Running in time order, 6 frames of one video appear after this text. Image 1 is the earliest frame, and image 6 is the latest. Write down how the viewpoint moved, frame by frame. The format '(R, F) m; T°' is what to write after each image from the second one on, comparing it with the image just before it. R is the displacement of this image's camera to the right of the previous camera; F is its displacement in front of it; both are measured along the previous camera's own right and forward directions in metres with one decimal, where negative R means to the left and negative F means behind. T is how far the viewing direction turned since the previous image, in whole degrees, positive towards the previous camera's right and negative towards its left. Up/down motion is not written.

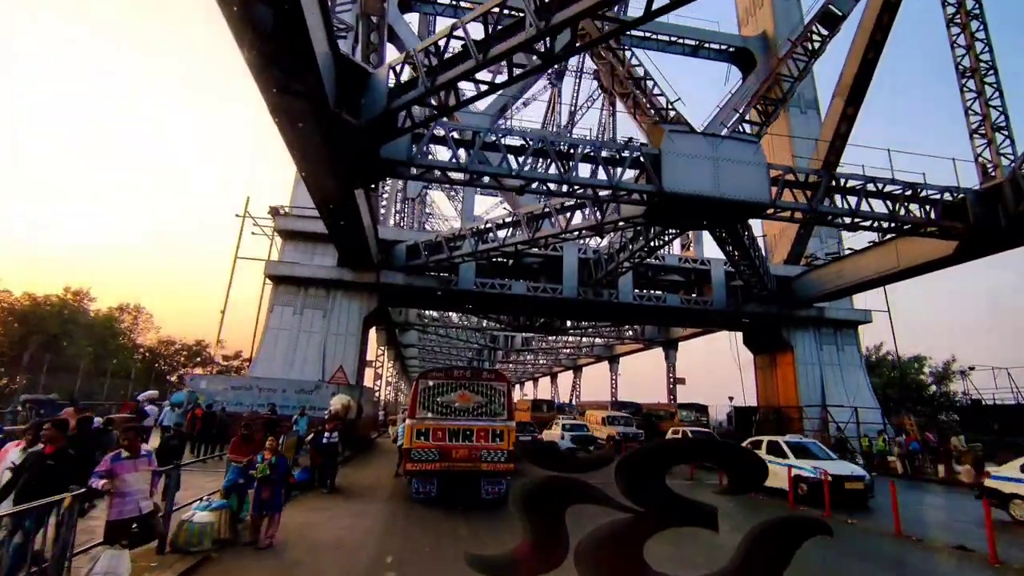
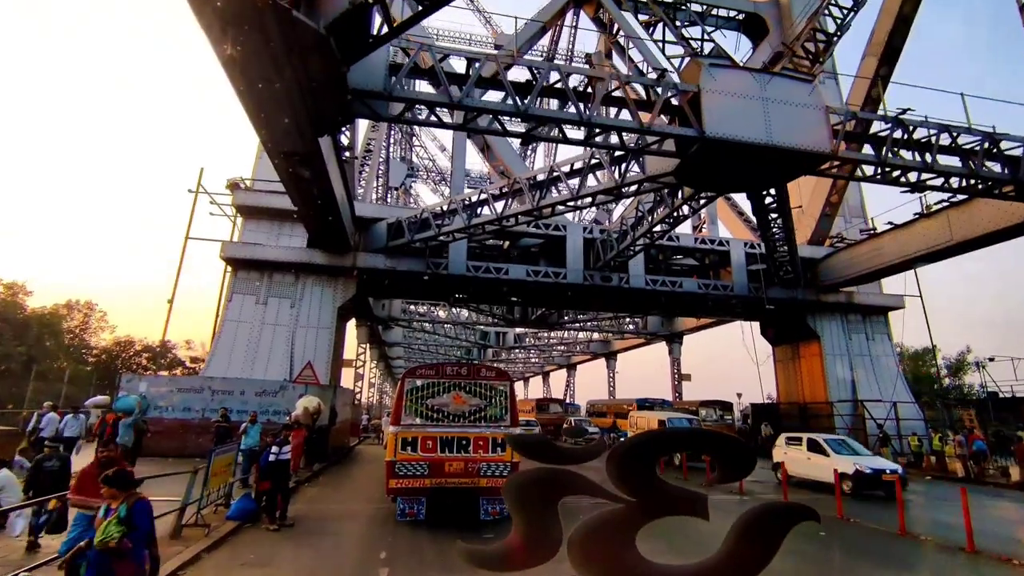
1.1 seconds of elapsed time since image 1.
(-0.4, +2.7) m; +2°
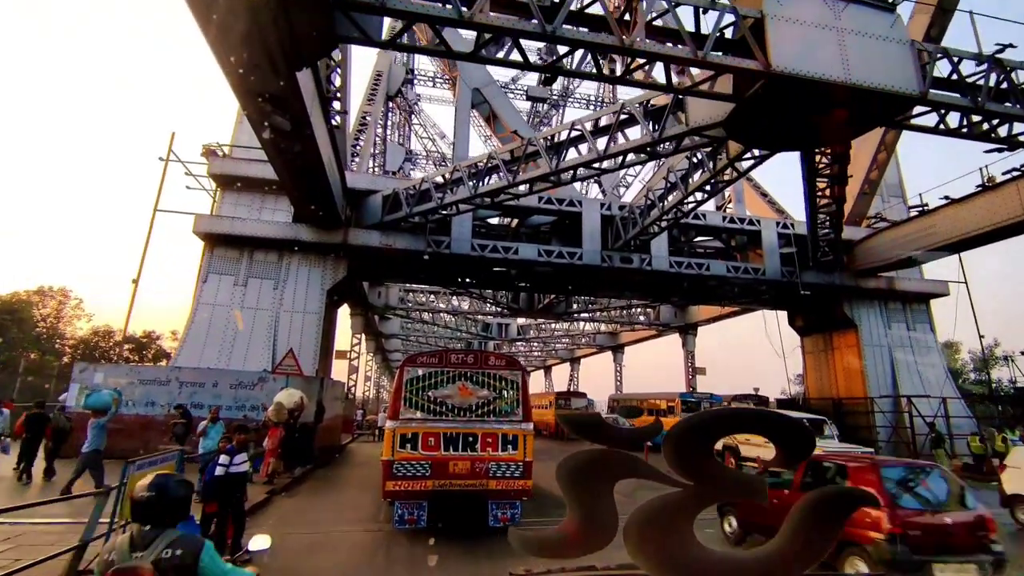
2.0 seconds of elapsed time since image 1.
(-0.4, +2.0) m; 0°
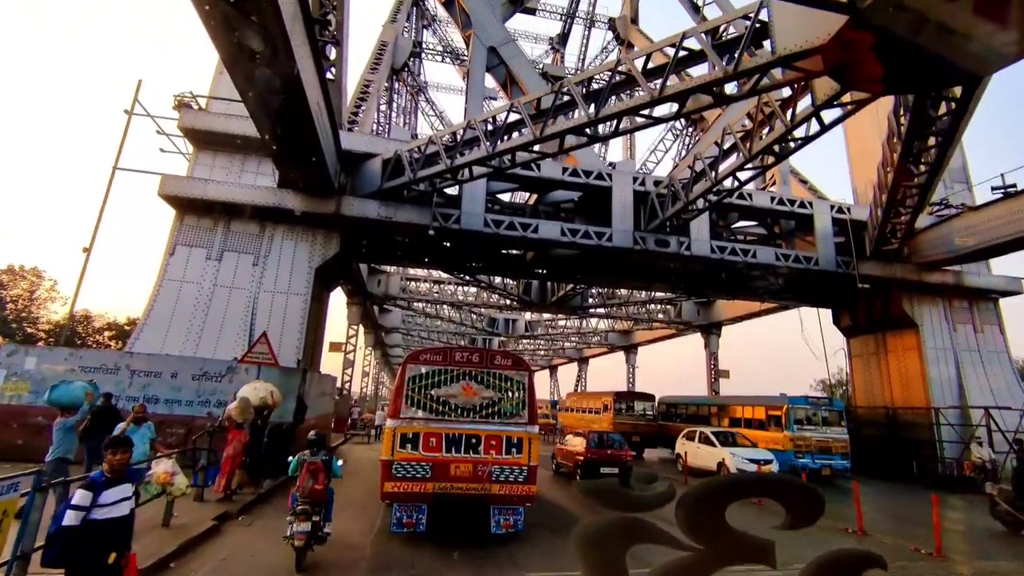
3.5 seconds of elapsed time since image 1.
(-0.4, +2.3) m; 0°
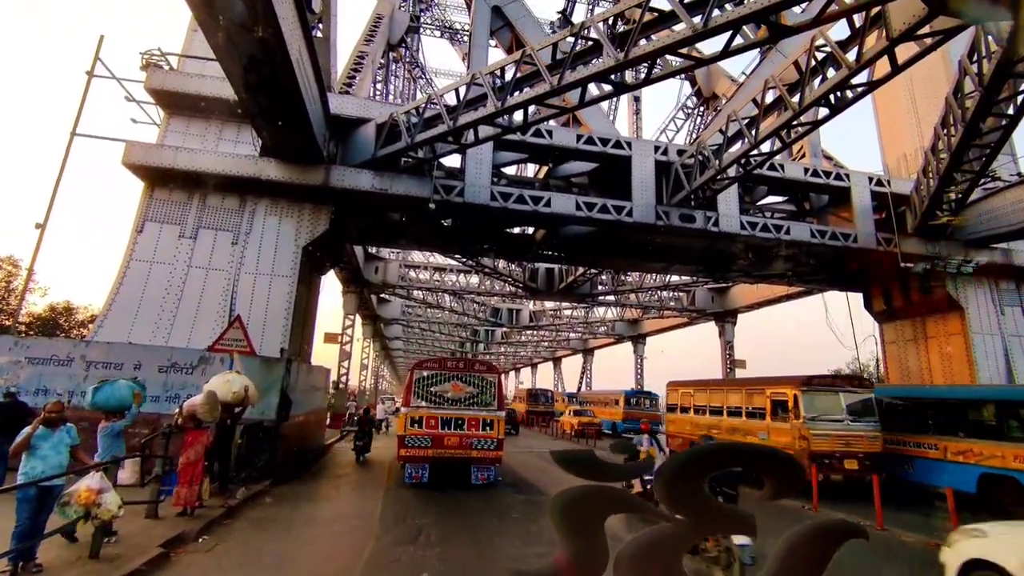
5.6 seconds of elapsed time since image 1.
(-0.3, +1.5) m; 0°
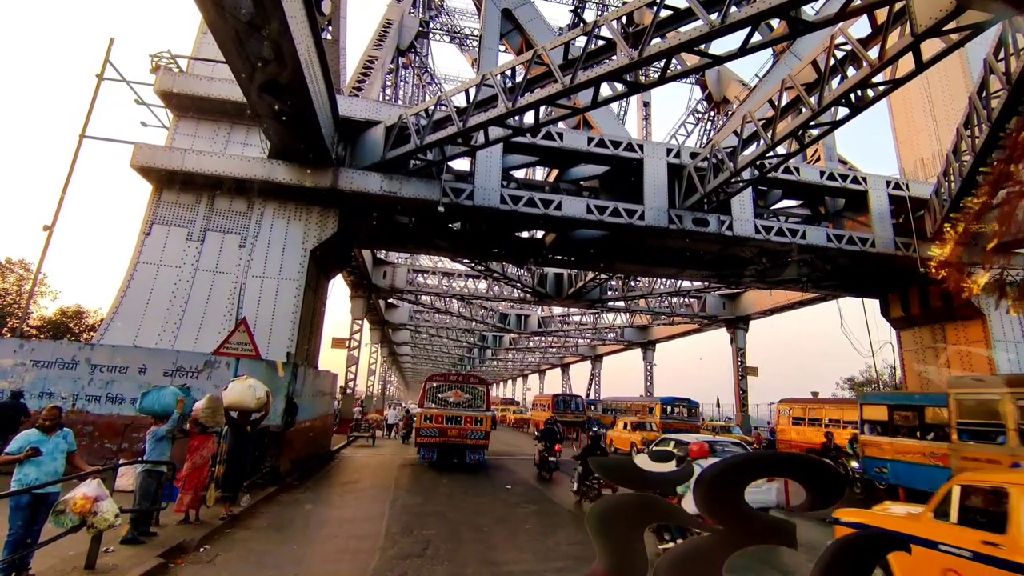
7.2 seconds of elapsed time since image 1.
(-0.1, +0.2) m; -1°
